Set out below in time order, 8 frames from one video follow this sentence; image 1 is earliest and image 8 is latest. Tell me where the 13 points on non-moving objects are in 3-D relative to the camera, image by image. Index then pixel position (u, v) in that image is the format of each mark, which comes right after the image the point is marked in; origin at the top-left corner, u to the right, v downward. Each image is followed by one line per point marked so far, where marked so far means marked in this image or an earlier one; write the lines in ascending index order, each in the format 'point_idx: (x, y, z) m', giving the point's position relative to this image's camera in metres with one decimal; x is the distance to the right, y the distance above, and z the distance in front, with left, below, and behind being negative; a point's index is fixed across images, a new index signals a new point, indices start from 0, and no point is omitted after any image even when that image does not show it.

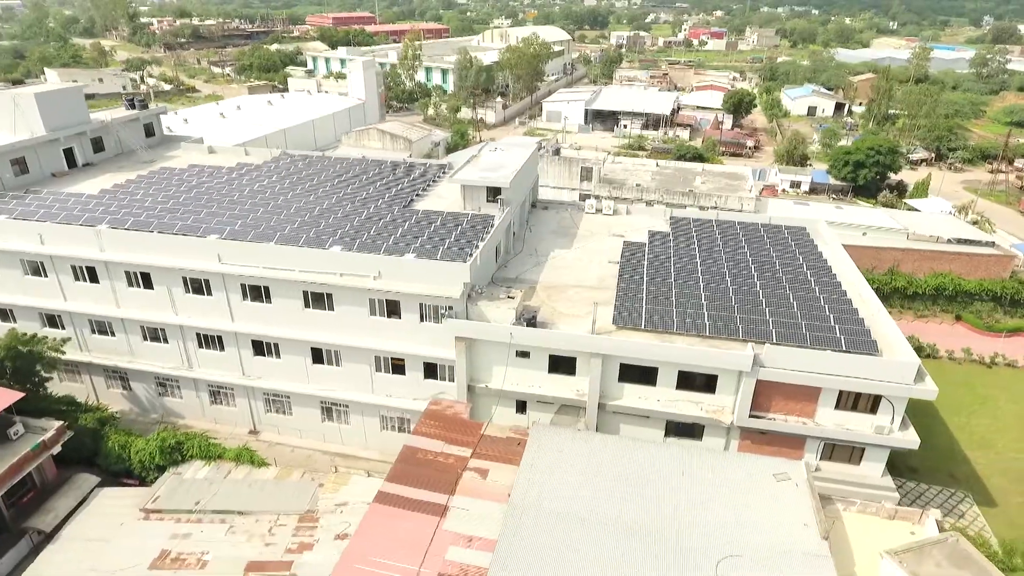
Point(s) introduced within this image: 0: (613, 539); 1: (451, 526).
0: (+2.4, -6.1, +15.1) m
1: (-1.6, -5.9, +15.4) m
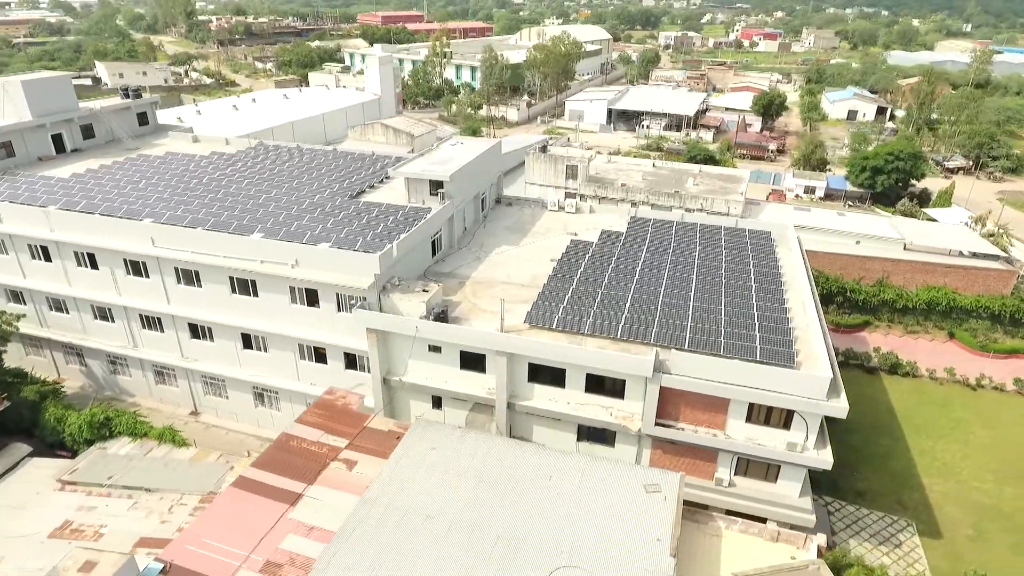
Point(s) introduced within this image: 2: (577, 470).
0: (-1.4, -5.9, +14.7) m
1: (-5.3, -5.6, +15.3) m
2: (+1.7, -4.8, +16.6) m
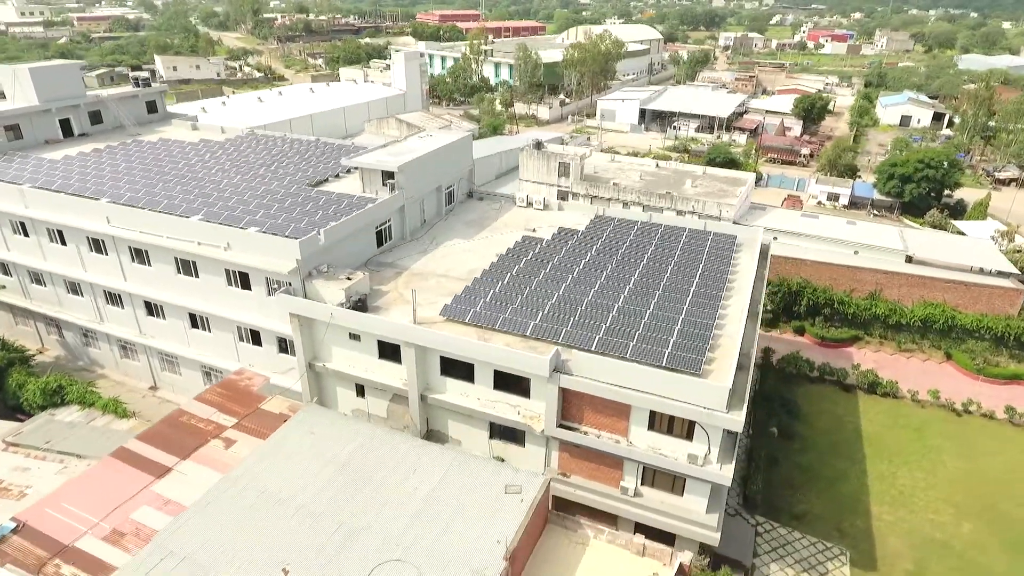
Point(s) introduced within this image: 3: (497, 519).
0: (-5.1, -5.5, +14.7) m
1: (-8.9, -5.0, +15.7) m
2: (-1.8, -4.6, +16.3) m
3: (-0.4, -5.4, +14.6) m
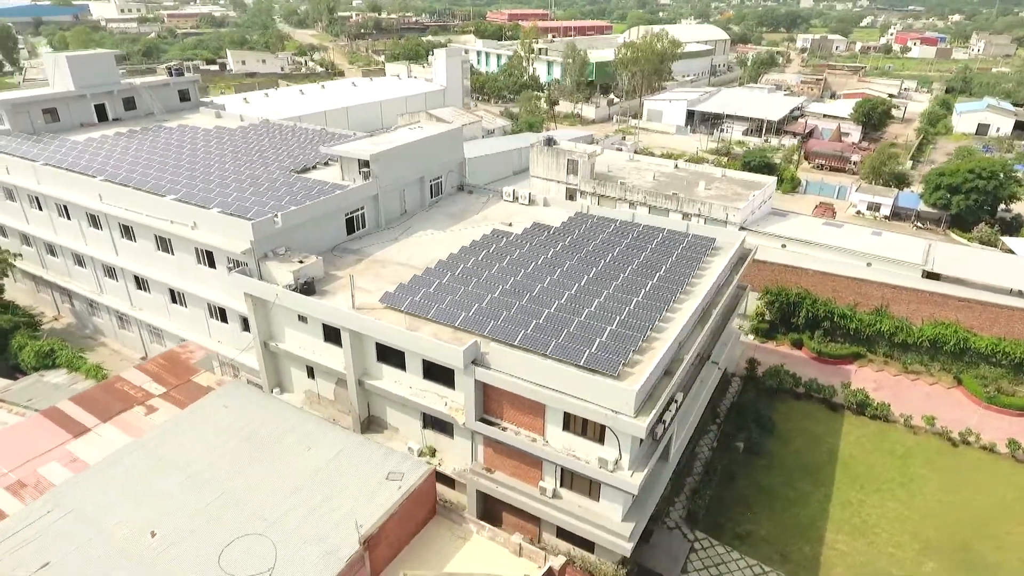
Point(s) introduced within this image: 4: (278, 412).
0: (-8.1, -4.9, +15.2) m
1: (-11.7, -4.2, +16.6) m
2: (-4.5, -4.2, +16.4) m
3: (-3.4, -5.0, +14.6) m
4: (-6.7, -3.6, +17.9) m
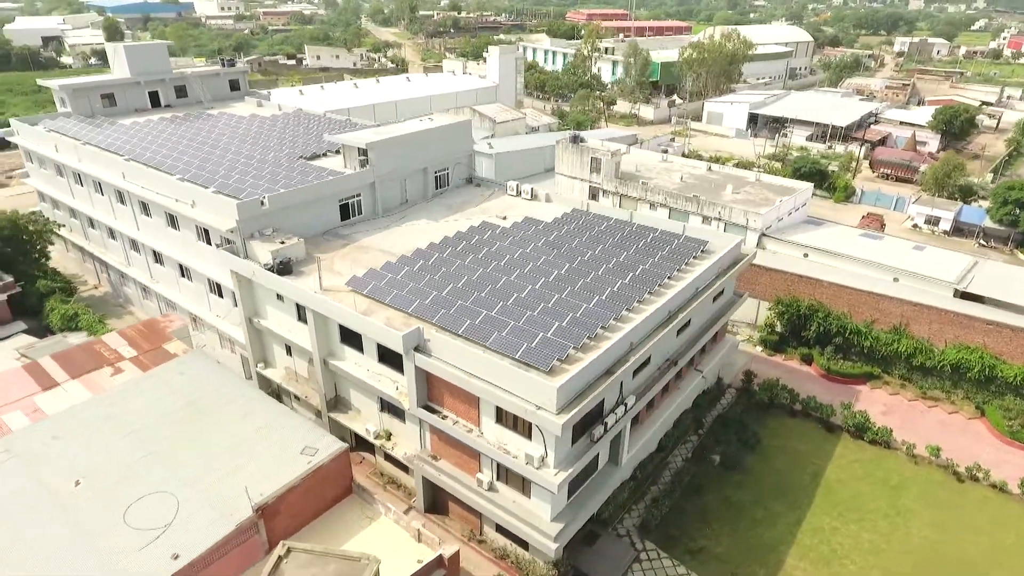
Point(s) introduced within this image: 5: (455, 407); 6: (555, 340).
0: (-10.3, -4.1, +16.2) m
1: (-13.7, -3.2, +18.0) m
2: (-6.6, -3.6, +17.0) m
3: (-5.7, -4.5, +15.0) m
4: (-8.5, -2.8, +18.8) m
5: (-1.7, -3.6, +18.7) m
6: (+1.3, -1.5, +18.1) m
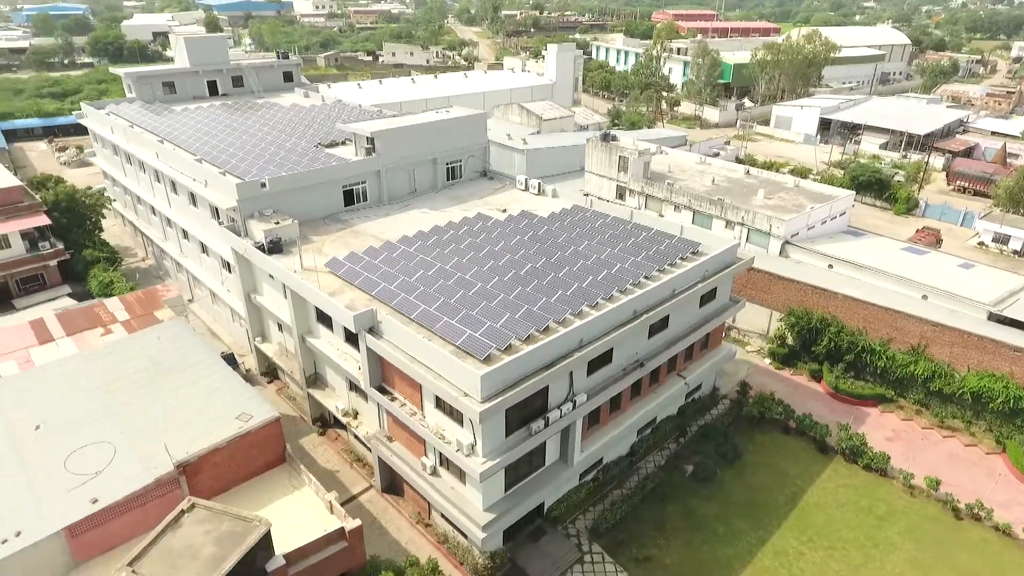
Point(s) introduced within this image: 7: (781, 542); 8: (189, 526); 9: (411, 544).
0: (-12.1, -3.1, +17.6) m
1: (-15.2, -2.0, +19.9) m
2: (-8.3, -2.8, +17.9) m
3: (-7.8, -3.7, +15.9) m
4: (-10.0, -2.0, +19.9) m
5: (-3.3, -3.1, +19.0) m
6: (-0.3, -1.2, +18.0) m
7: (+8.6, -8.1, +19.9) m
8: (-6.9, -5.1, +13.3) m
9: (-3.2, -8.1, +19.7) m
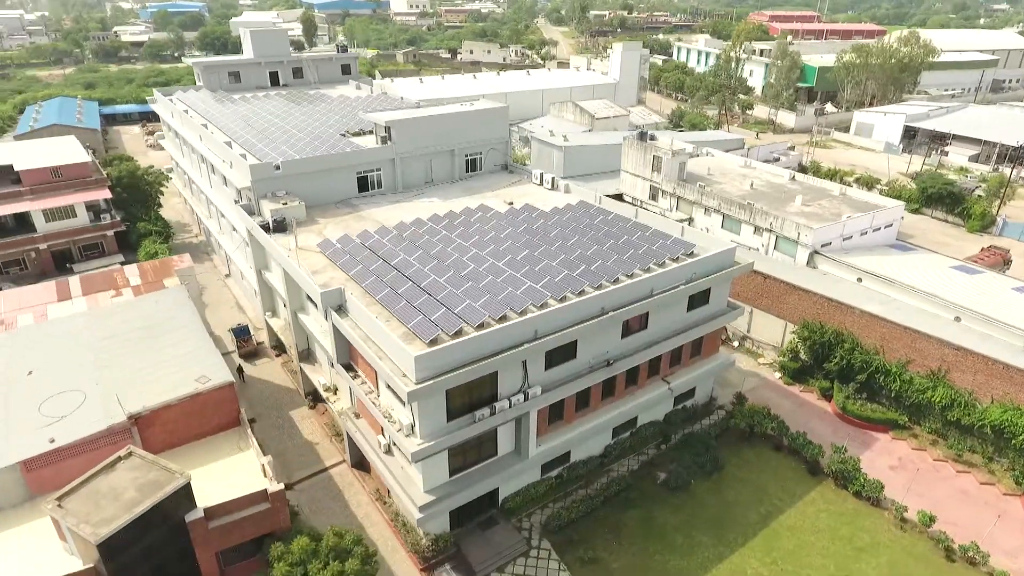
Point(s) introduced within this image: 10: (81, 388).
0: (-13.5, -1.9, +19.3) m
1: (-16.2, -0.6, +22.0) m
2: (-9.7, -1.9, +19.2) m
3: (-9.5, -2.8, +17.1) m
4: (-11.1, -0.9, +21.4) m
5: (-4.6, -2.5, +19.6) m
6: (-1.7, -0.8, +18.2) m
7: (+7.0, -8.3, +18.9) m
8: (-9.0, -4.2, +14.4) m
9: (-4.7, -7.5, +20.3) m
10: (-12.0, -2.8, +17.4) m
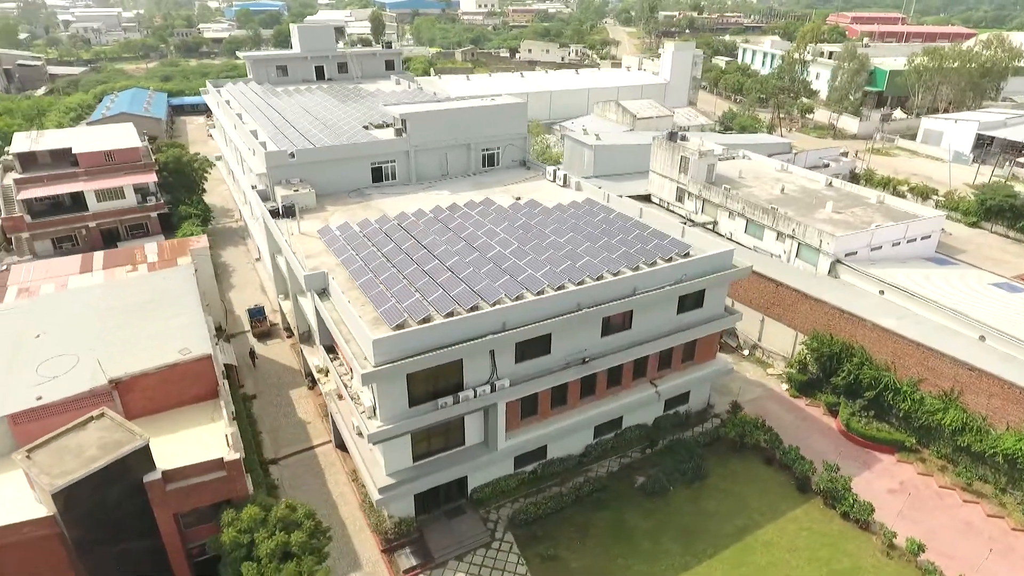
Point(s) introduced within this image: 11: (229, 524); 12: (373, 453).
0: (-14.3, -1.0, +20.8) m
1: (-16.6, +0.4, +23.7) m
2: (-10.5, -1.2, +20.2) m
3: (-10.6, -2.1, +18.1) m
4: (-11.6, -0.2, +22.5) m
5: (-5.4, -2.0, +20.1) m
6: (-2.6, -0.5, +18.5) m
7: (+5.7, -8.4, +18.3) m
8: (-10.4, -3.5, +15.4) m
9: (-5.7, -7.0, +20.8) m
10: (-13.0, -1.9, +18.7) m
11: (-7.1, -6.0, +15.7) m
12: (-4.3, -5.0, +19.1) m
